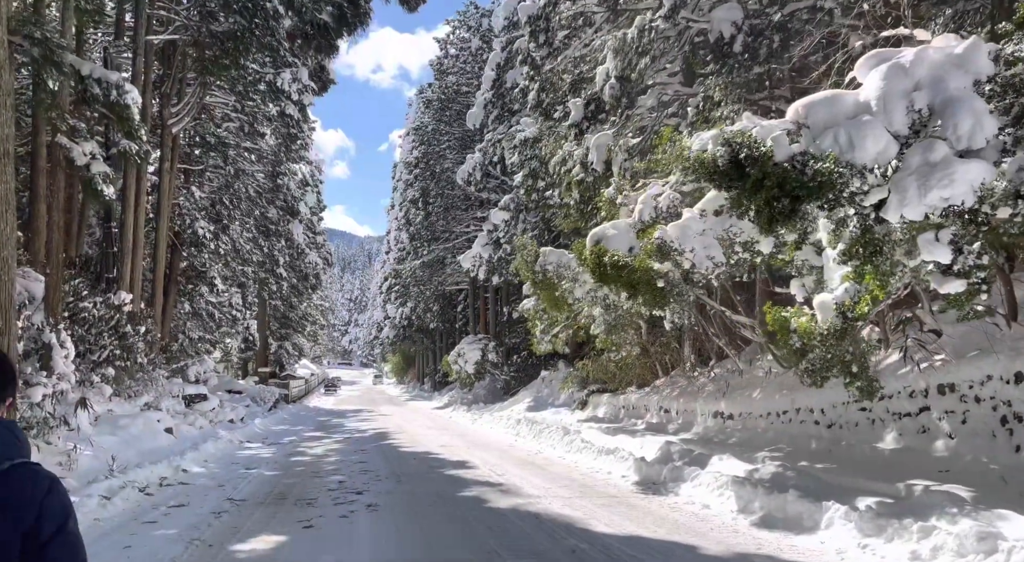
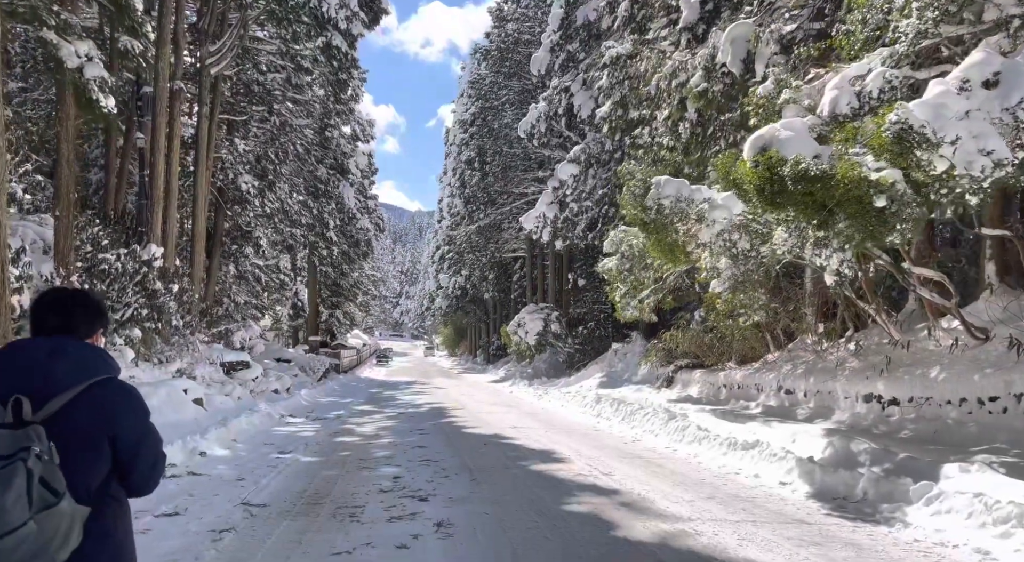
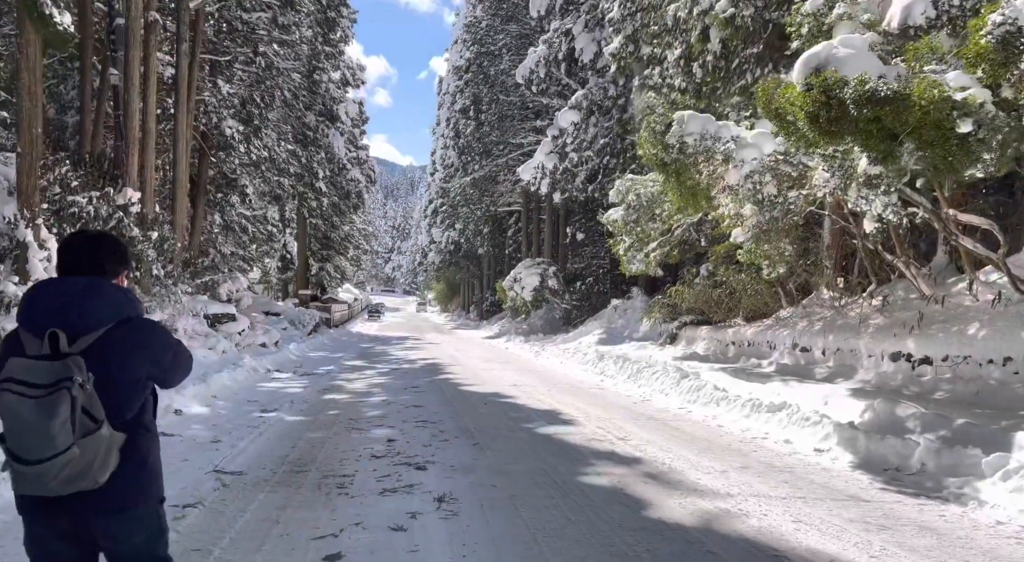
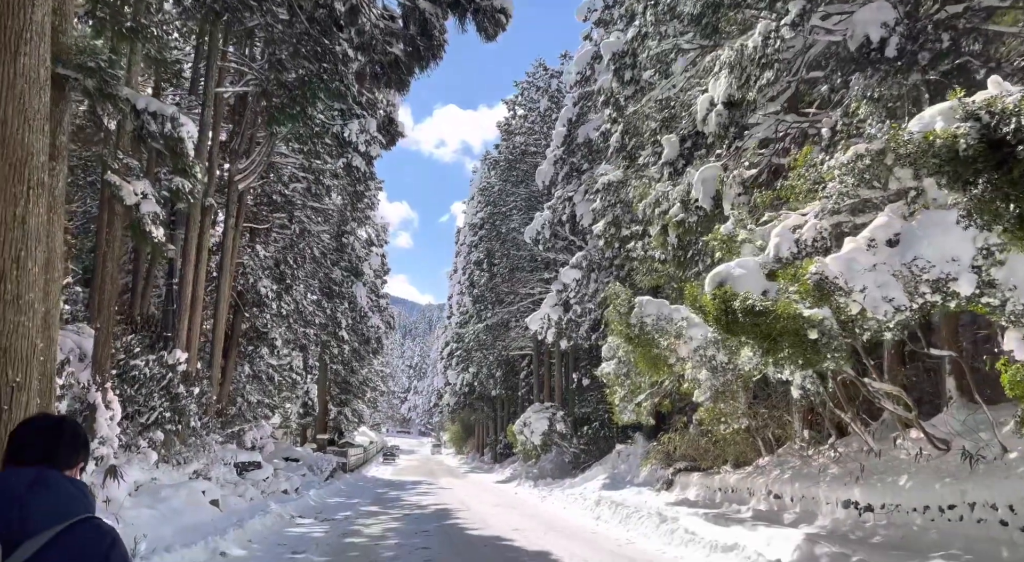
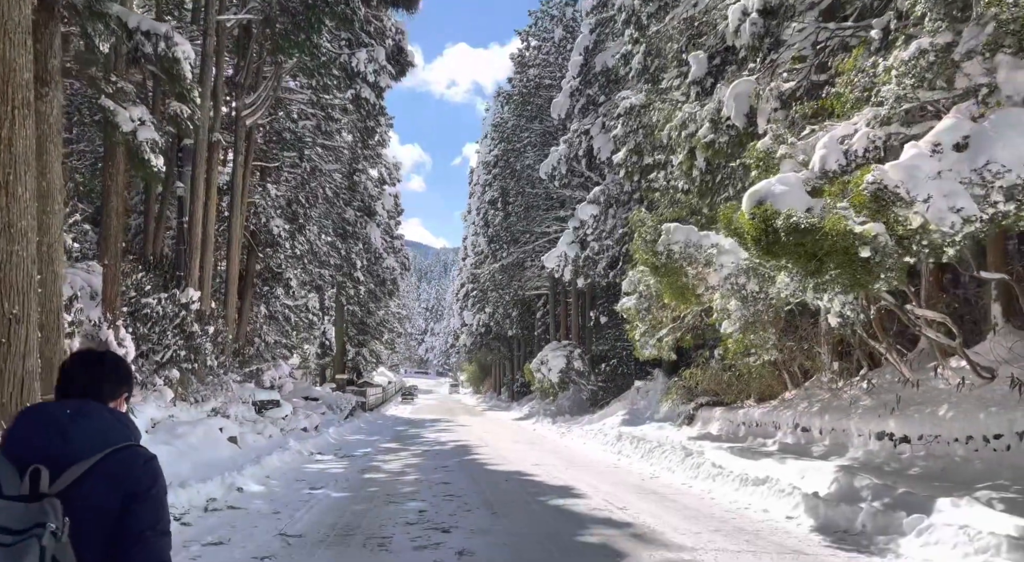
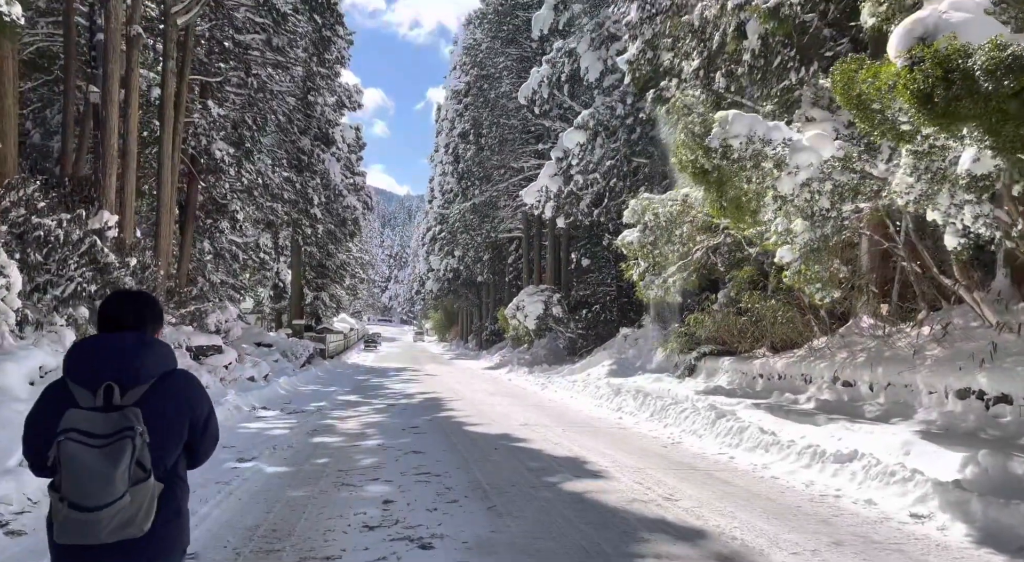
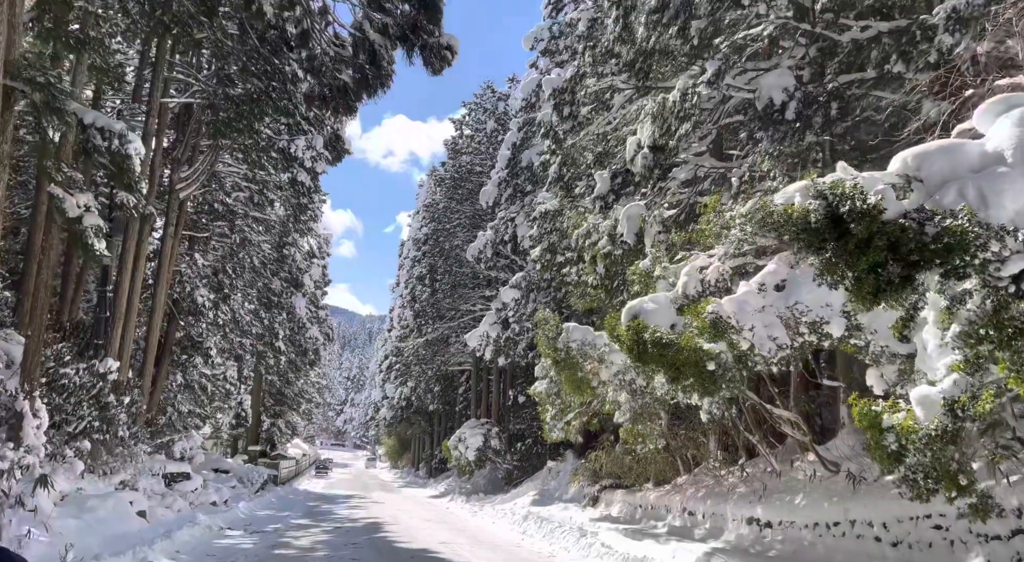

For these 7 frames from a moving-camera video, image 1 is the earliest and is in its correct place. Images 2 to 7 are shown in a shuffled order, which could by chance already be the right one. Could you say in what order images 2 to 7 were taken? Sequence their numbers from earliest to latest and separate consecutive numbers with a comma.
7, 4, 5, 2, 3, 6
